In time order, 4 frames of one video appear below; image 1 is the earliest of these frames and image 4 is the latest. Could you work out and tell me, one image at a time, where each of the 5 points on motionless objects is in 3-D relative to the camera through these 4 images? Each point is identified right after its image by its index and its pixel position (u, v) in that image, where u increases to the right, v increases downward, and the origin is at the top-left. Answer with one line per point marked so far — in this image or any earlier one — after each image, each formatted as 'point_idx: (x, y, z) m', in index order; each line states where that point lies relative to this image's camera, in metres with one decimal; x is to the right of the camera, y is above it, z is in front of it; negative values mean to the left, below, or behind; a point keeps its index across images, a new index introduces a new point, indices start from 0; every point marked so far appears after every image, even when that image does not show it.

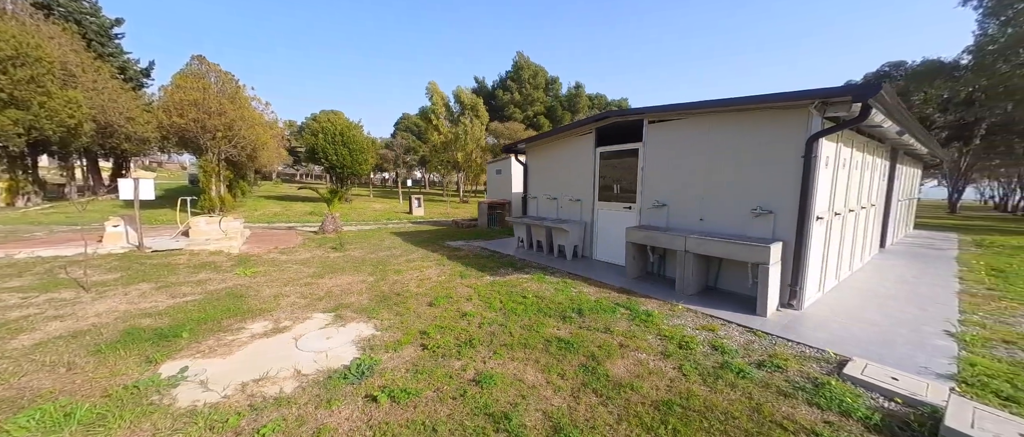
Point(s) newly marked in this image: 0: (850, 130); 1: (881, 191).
0: (+4.2, +1.1, +4.2) m
1: (+7.0, +0.5, +6.4) m
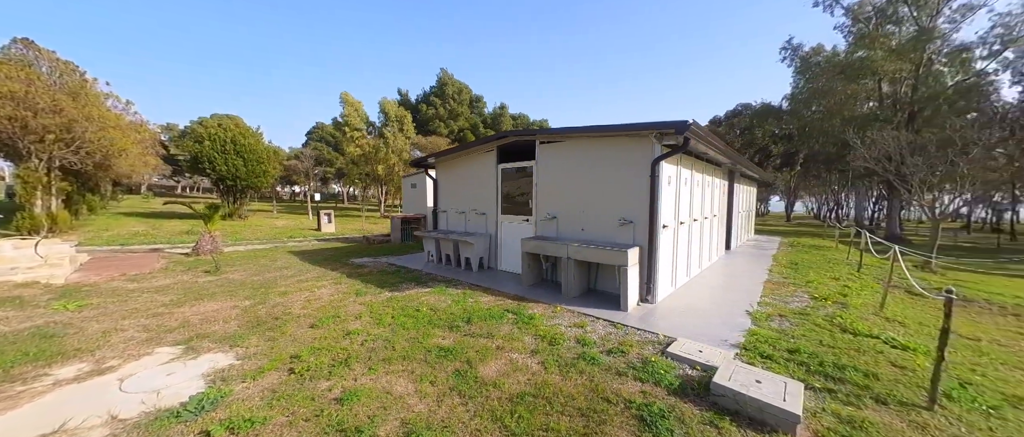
0: (+2.7, +1.0, +5.1) m
1: (+5.0, +0.3, +7.9) m
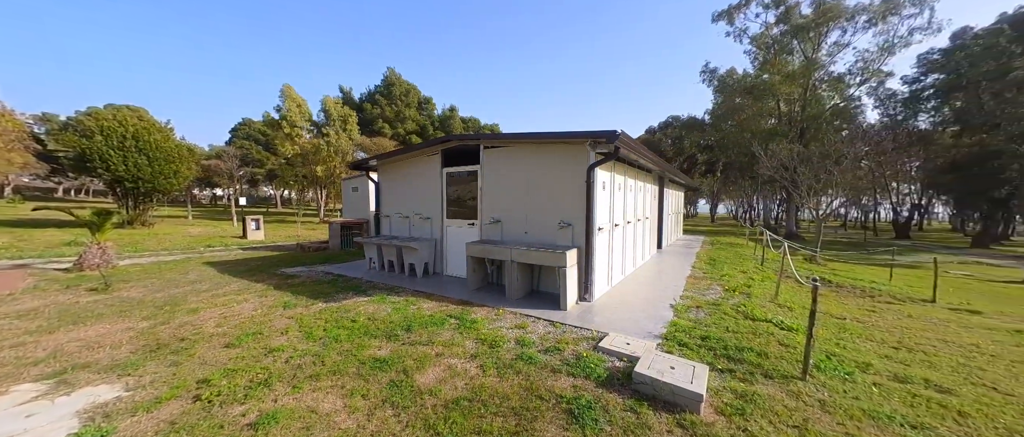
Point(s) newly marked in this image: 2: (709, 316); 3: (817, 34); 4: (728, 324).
0: (+1.8, +0.9, +5.5) m
1: (+3.6, +0.3, +8.6) m
2: (+2.3, -1.2, +4.0) m
3: (+14.3, +8.4, +15.6) m
4: (+2.4, -1.2, +3.7) m
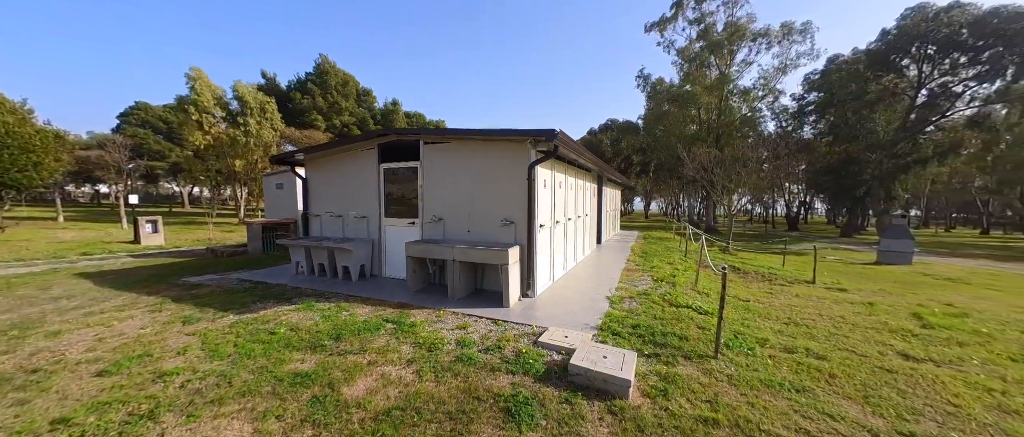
0: (+0.8, +1.0, +5.7) m
1: (+2.1, +0.4, +9.0) m
2: (+1.6, -1.1, +4.3) m
3: (+11.5, +8.7, +17.6) m
4: (+1.7, -1.1, +4.0) m
